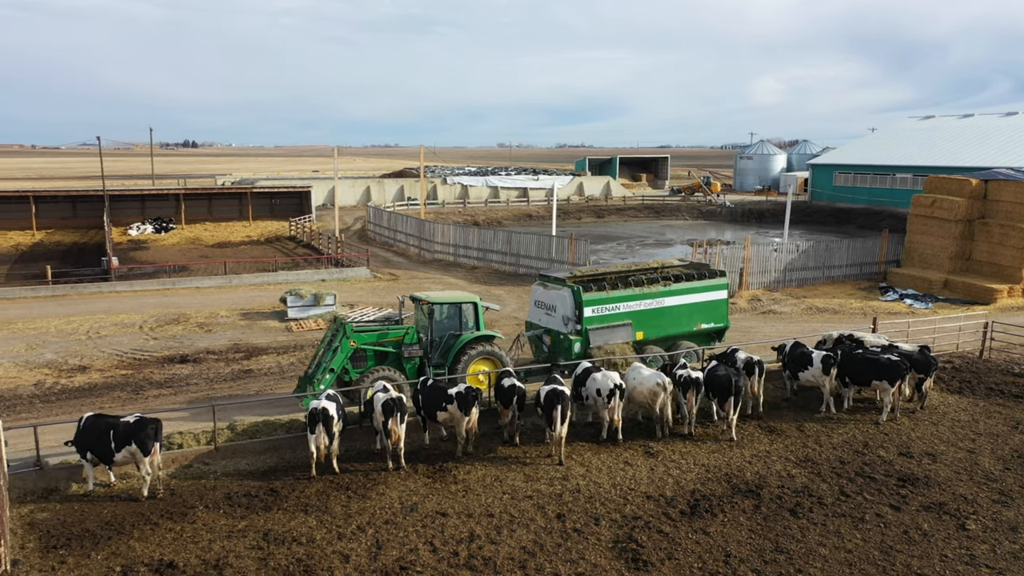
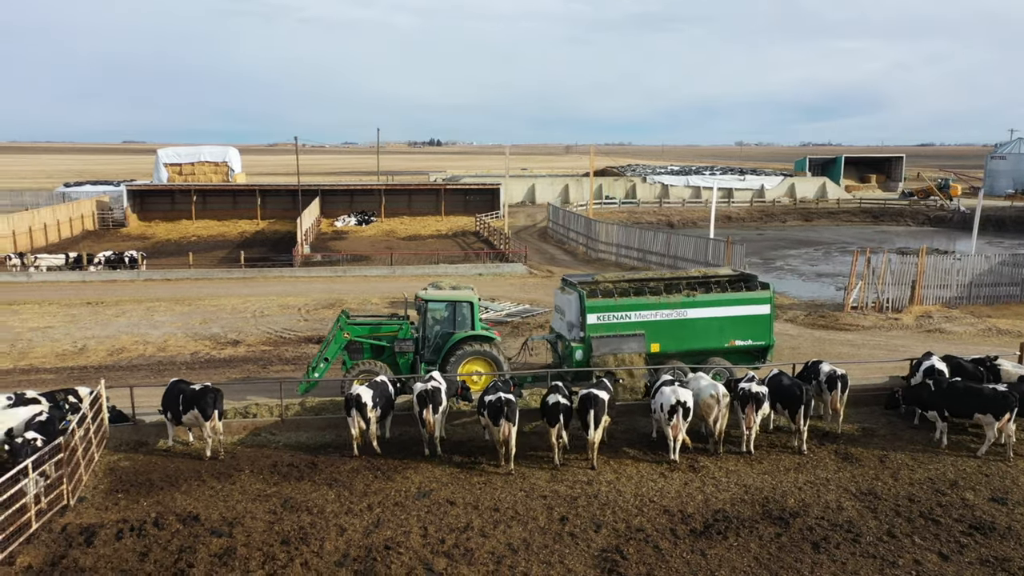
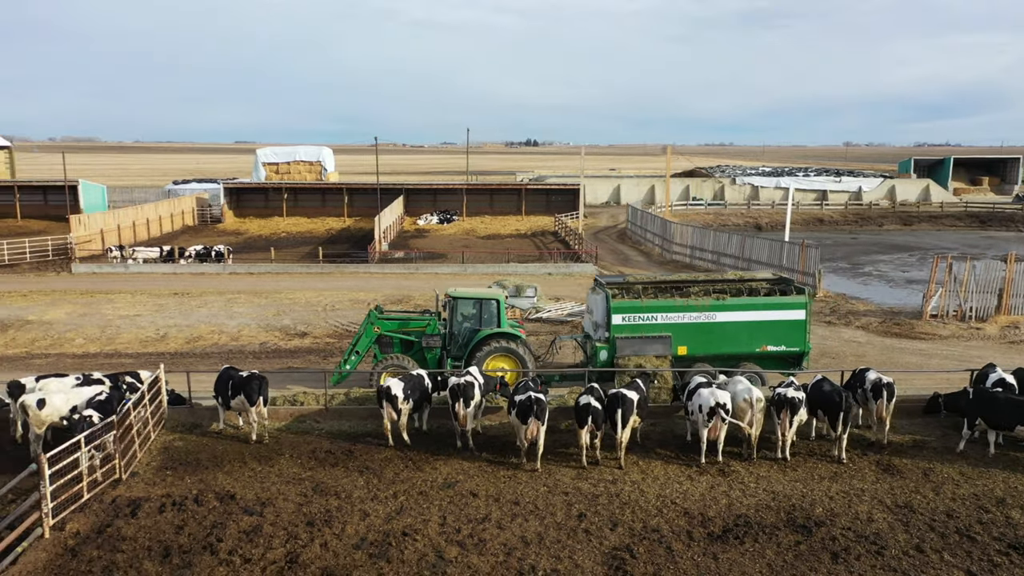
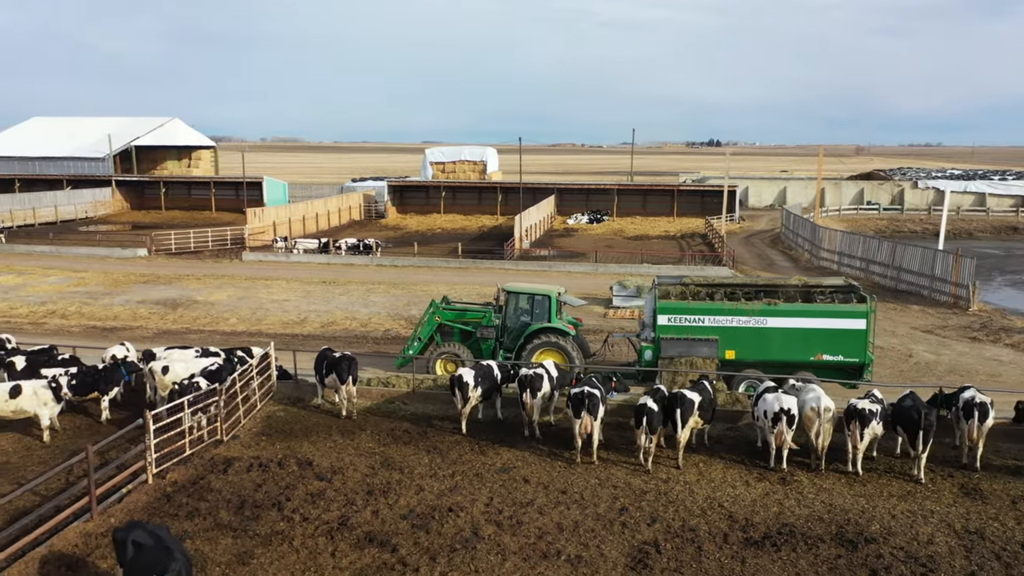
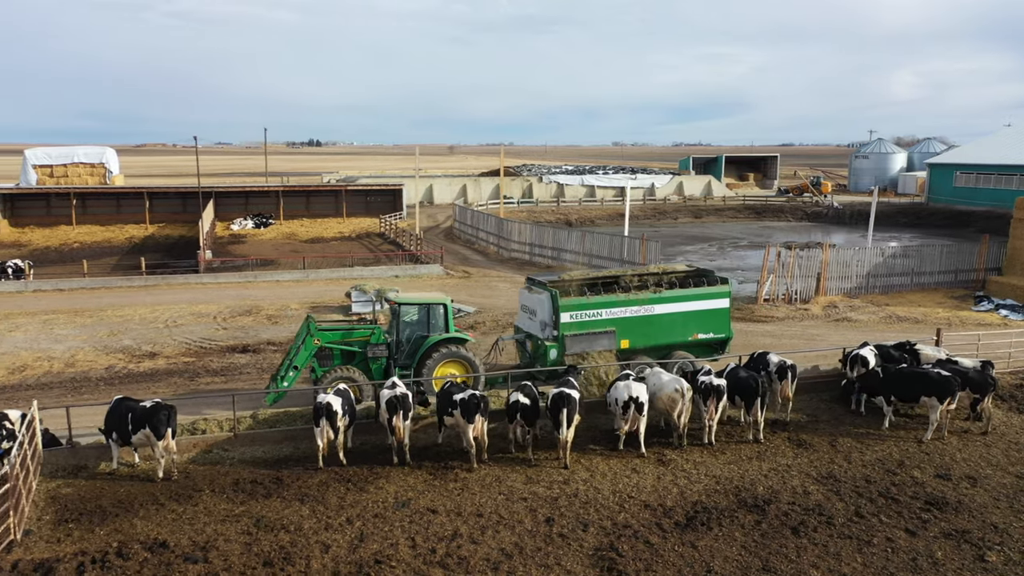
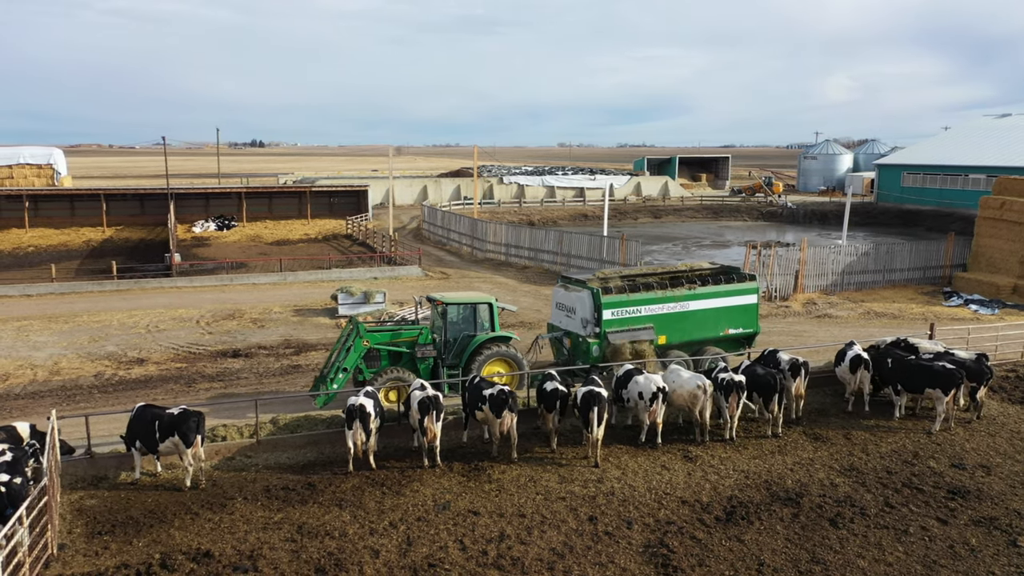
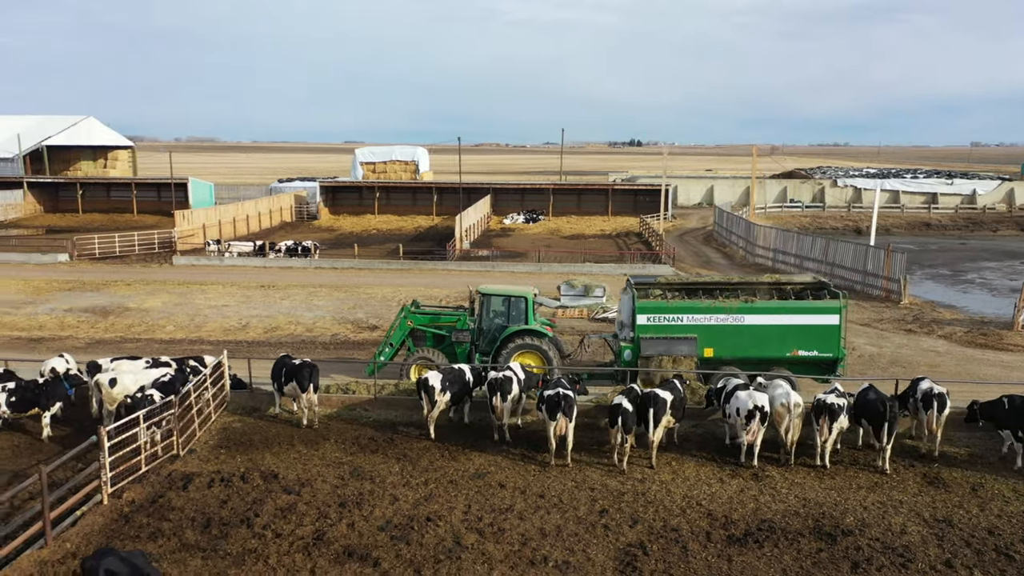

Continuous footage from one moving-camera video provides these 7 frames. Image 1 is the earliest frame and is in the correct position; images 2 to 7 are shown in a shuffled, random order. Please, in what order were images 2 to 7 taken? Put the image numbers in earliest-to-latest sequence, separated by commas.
6, 5, 2, 3, 7, 4
